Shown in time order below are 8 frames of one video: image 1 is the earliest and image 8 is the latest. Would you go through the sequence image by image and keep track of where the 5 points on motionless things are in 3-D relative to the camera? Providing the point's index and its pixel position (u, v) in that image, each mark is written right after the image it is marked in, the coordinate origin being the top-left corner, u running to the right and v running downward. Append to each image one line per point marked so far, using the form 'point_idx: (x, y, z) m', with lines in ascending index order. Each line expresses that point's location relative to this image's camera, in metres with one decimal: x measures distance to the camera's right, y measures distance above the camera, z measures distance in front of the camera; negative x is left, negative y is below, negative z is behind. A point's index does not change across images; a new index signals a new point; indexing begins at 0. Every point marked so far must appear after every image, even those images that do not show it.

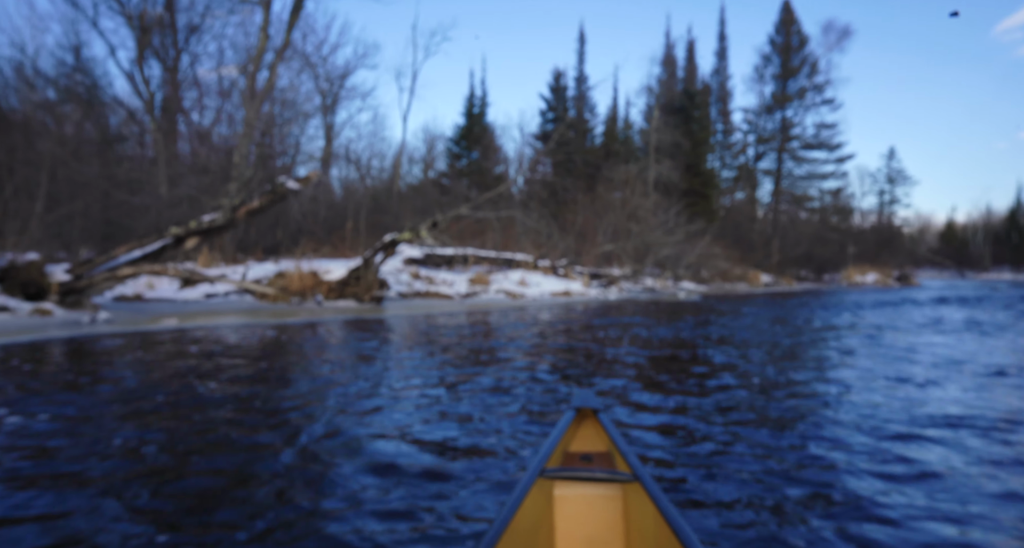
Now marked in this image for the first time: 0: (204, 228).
0: (-5.5, +0.8, +11.2) m
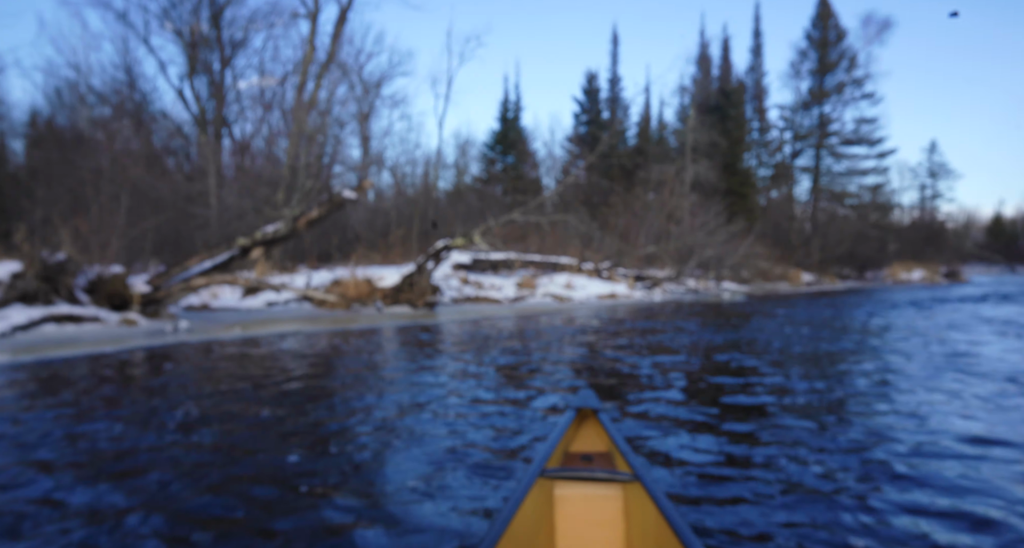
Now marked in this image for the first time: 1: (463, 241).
0: (-4.5, +0.7, +11.7) m
1: (-1.0, +0.7, +14.1) m
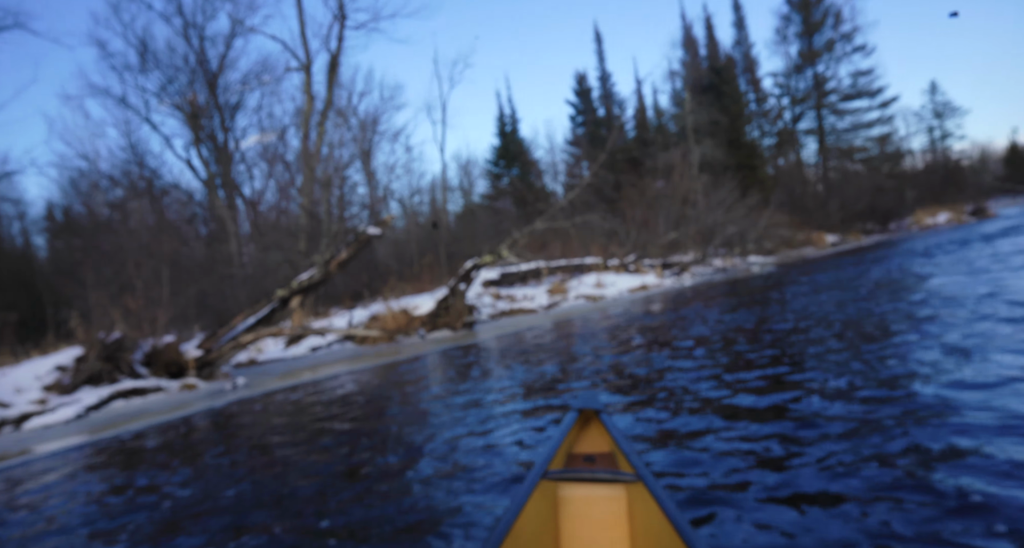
0: (-3.9, -0.2, +12.0) m
1: (-0.4, +0.3, +14.3) m
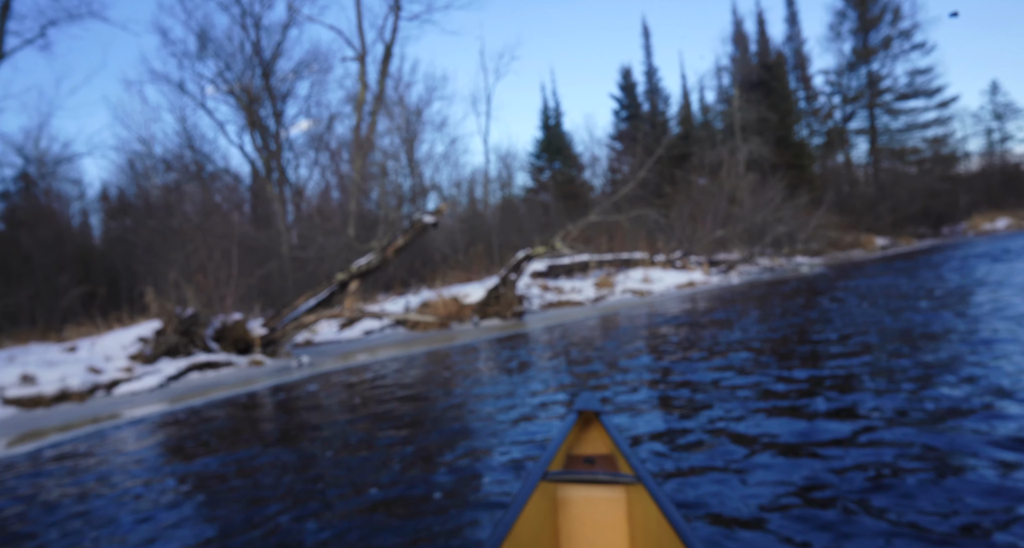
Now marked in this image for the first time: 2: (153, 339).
0: (-2.9, +0.1, +12.3) m
1: (+0.7, +0.5, +14.5) m
2: (-5.8, -1.1, +10.4) m
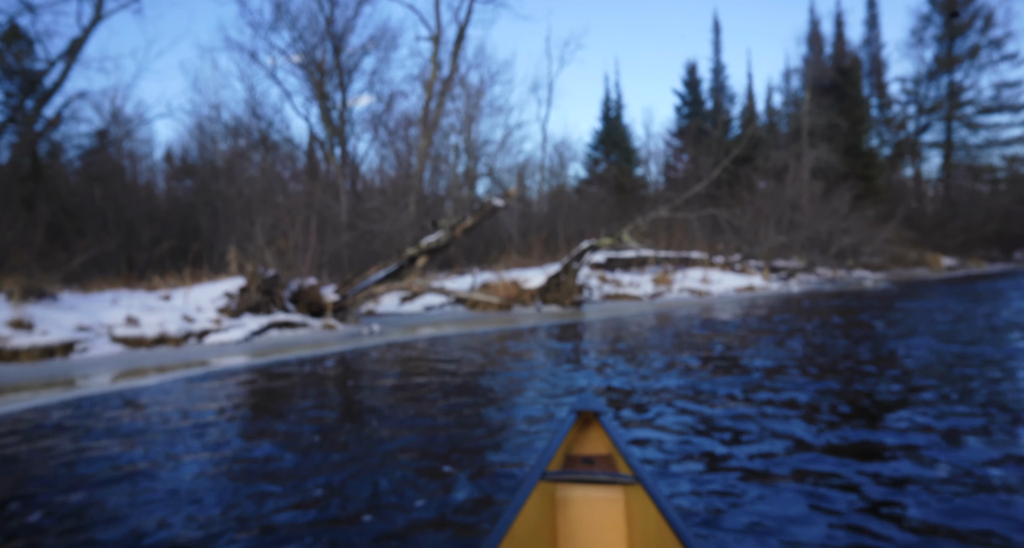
0: (-1.6, +0.5, +12.6) m
1: (+2.2, +0.7, +14.5) m
2: (-4.7, -0.4, +10.9) m
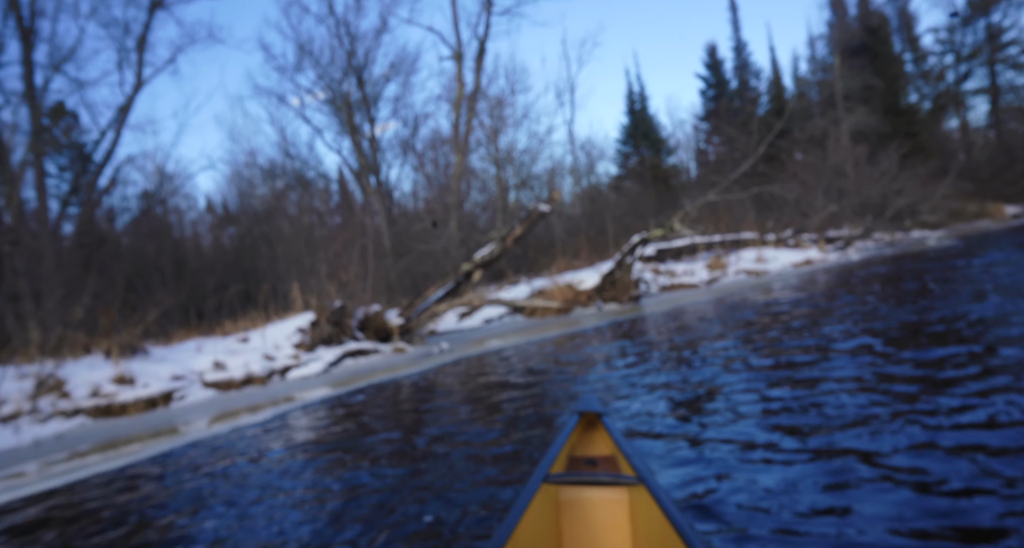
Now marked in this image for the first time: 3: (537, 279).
0: (-0.6, +0.3, +12.7) m
1: (+3.3, +0.9, +14.4) m
2: (-3.6, -1.0, +11.2) m
3: (+0.6, -0.1, +16.3) m
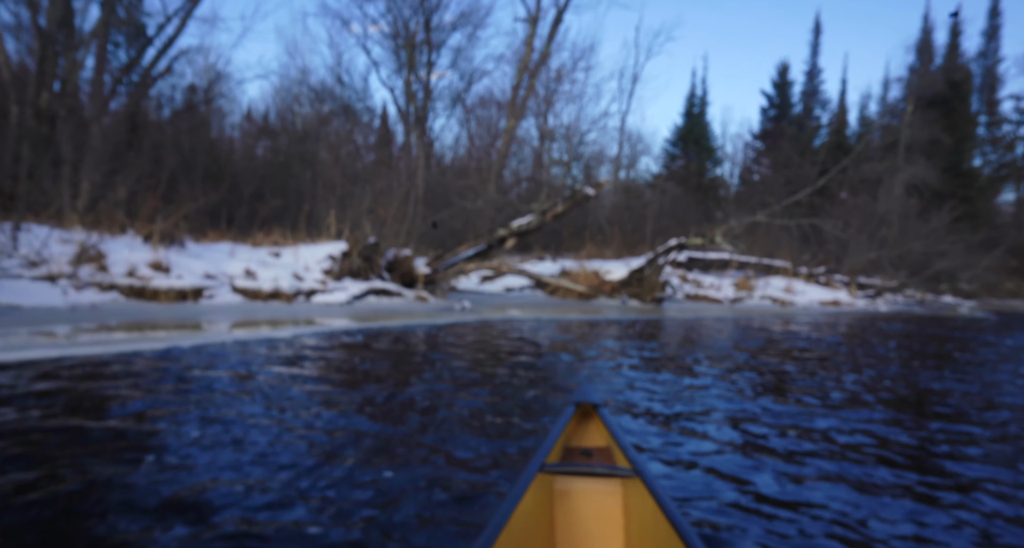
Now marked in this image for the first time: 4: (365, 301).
0: (+0.2, +0.9, +12.7) m
1: (+4.1, +0.8, +14.2) m
2: (-3.1, +0.3, +11.2) m
3: (+1.3, +0.4, +16.2) m
4: (-2.6, -0.4, +10.9) m
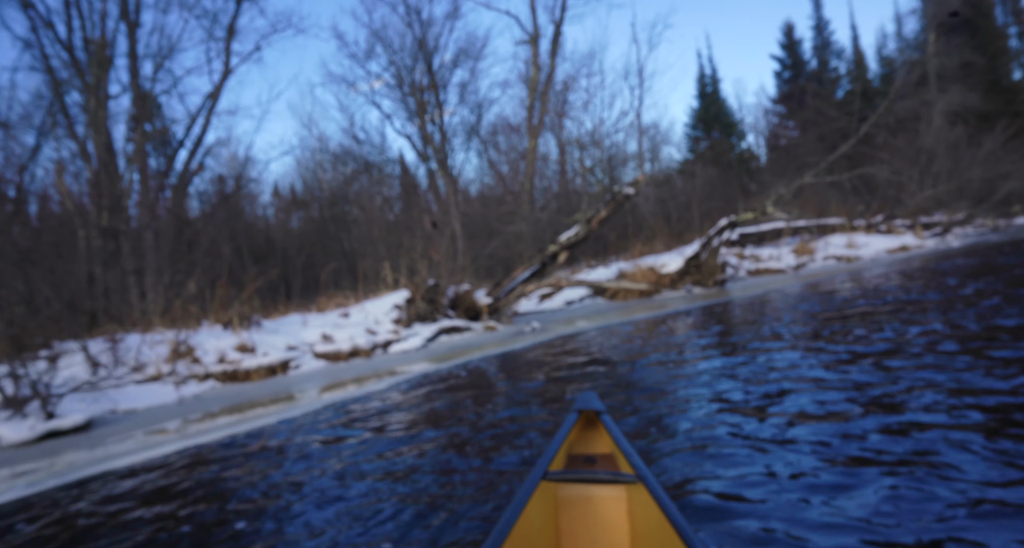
0: (+1.2, +0.6, +12.7) m
1: (+5.2, +1.3, +14.0) m
2: (-2.0, -0.6, +11.4) m
3: (+2.6, +0.3, +16.2) m
4: (-1.4, -1.2, +11.0) m
